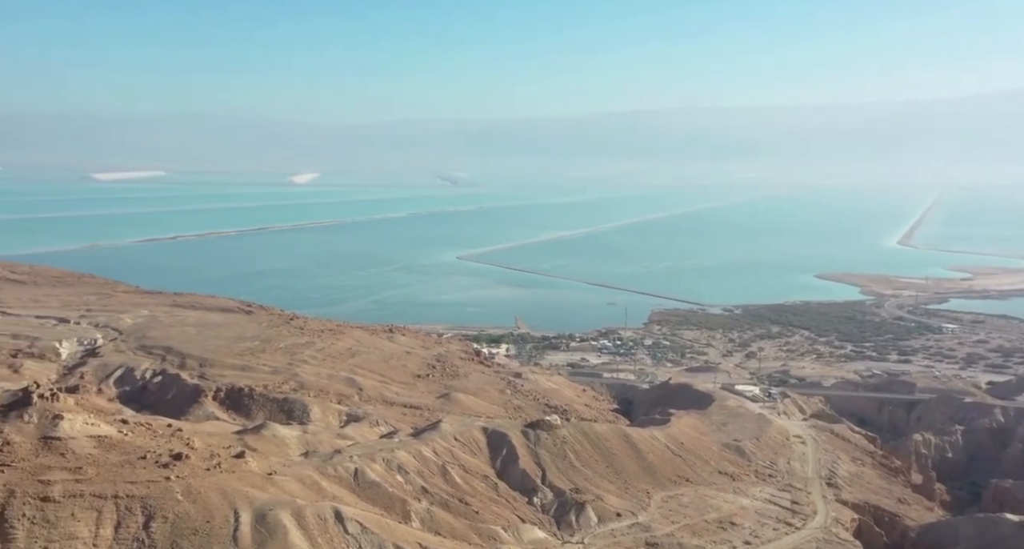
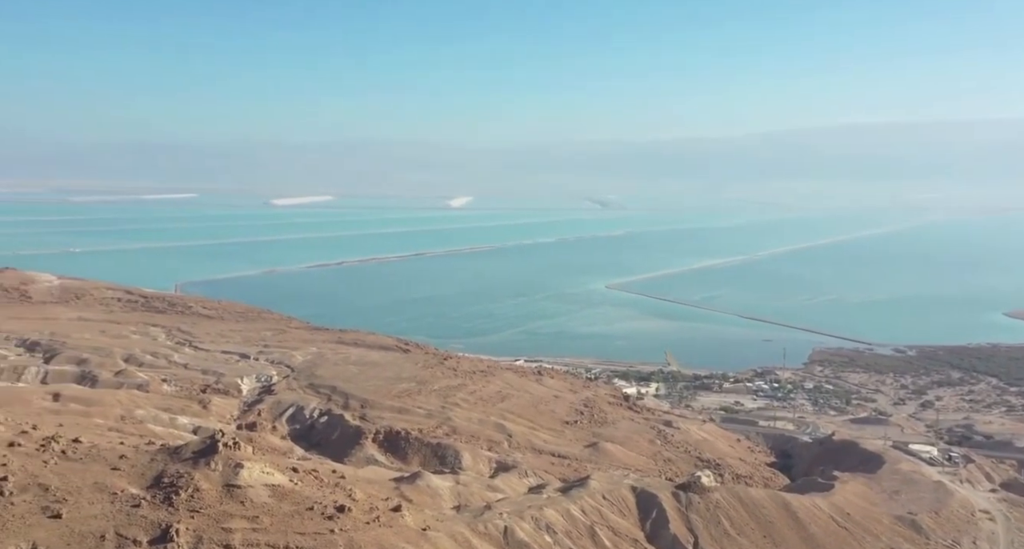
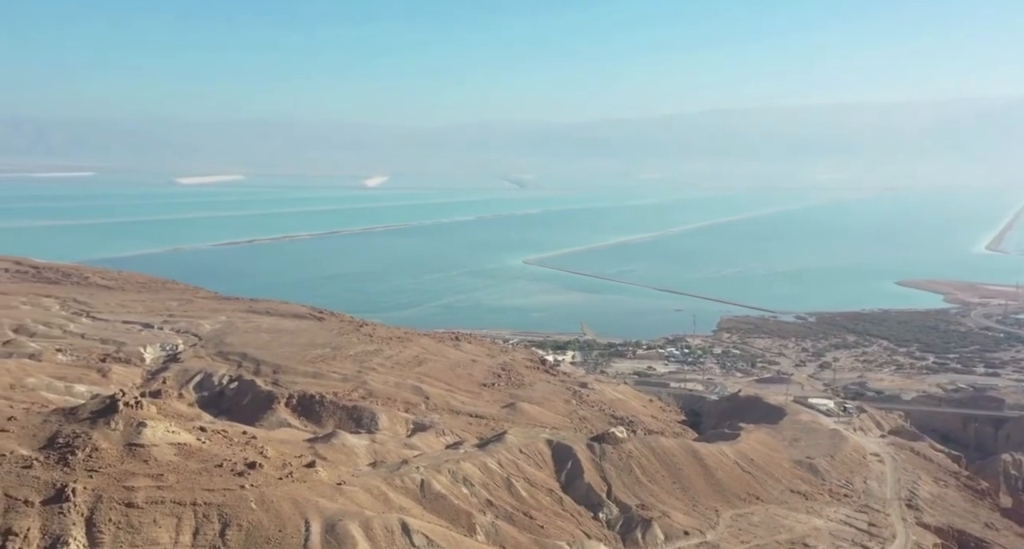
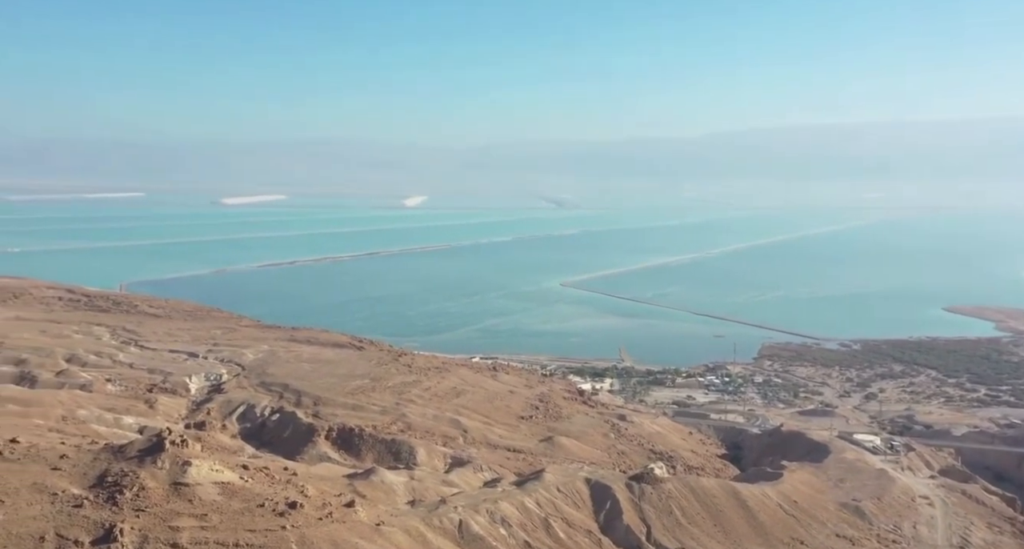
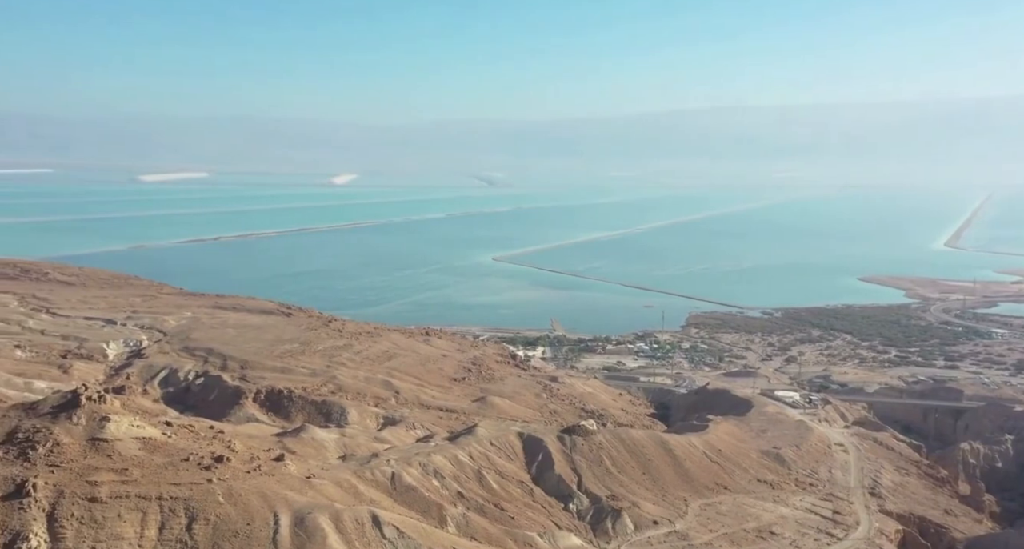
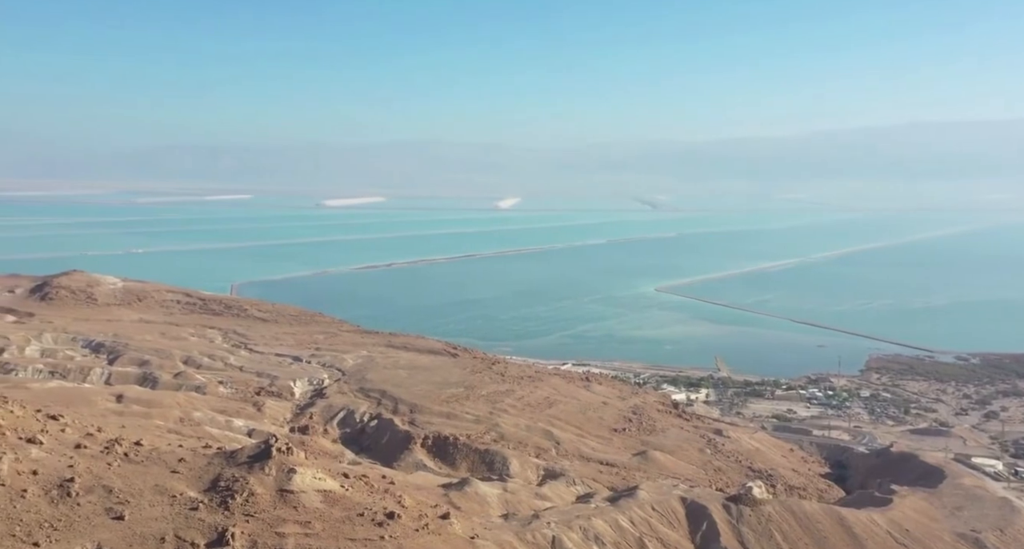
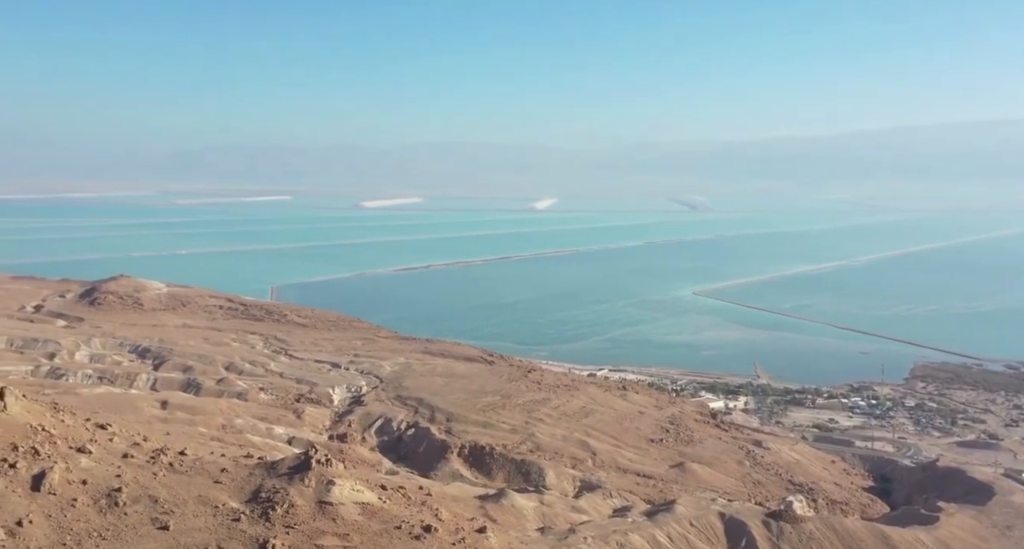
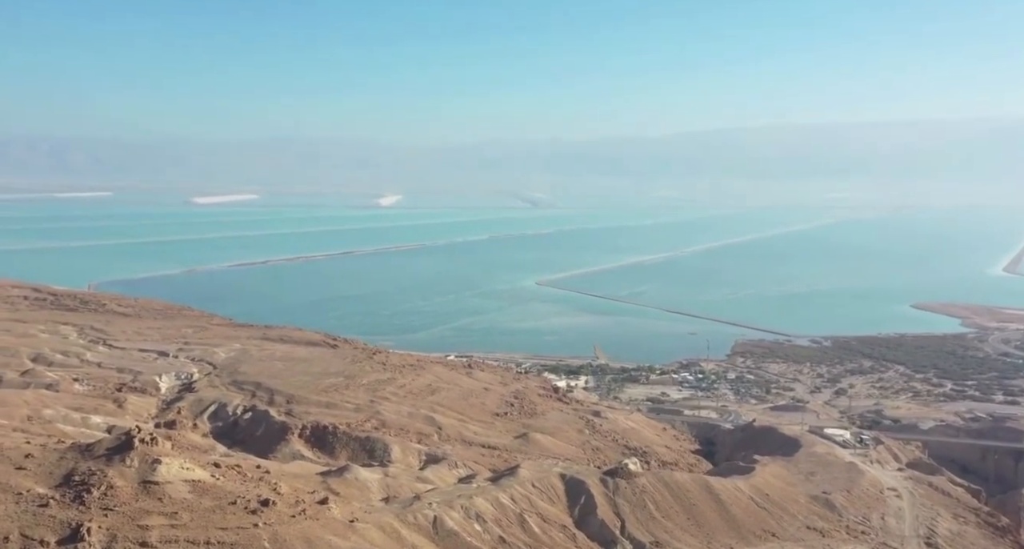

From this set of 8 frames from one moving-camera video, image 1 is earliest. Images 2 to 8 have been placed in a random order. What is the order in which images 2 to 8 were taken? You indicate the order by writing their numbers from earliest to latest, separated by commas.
5, 3, 8, 4, 2, 6, 7
